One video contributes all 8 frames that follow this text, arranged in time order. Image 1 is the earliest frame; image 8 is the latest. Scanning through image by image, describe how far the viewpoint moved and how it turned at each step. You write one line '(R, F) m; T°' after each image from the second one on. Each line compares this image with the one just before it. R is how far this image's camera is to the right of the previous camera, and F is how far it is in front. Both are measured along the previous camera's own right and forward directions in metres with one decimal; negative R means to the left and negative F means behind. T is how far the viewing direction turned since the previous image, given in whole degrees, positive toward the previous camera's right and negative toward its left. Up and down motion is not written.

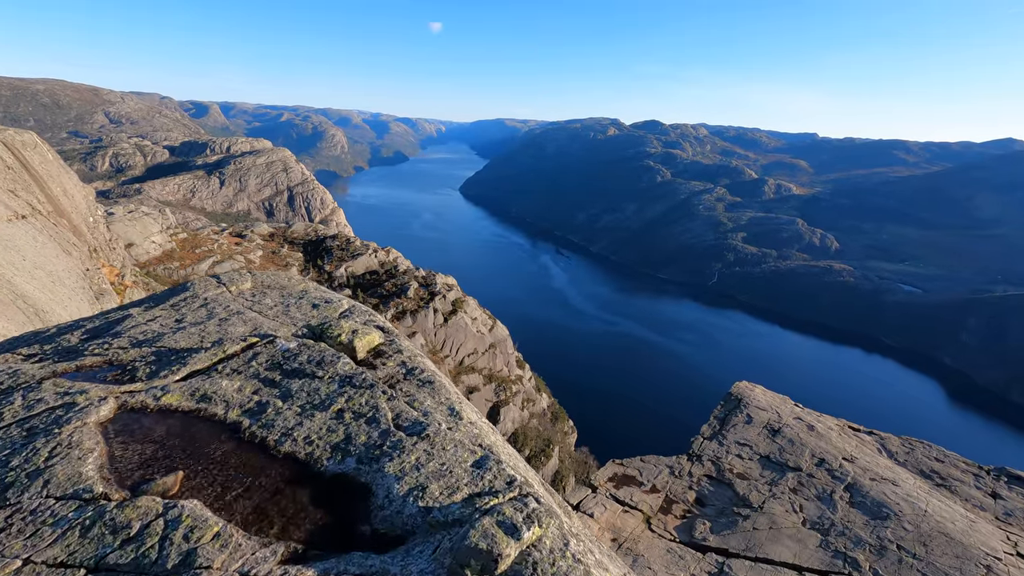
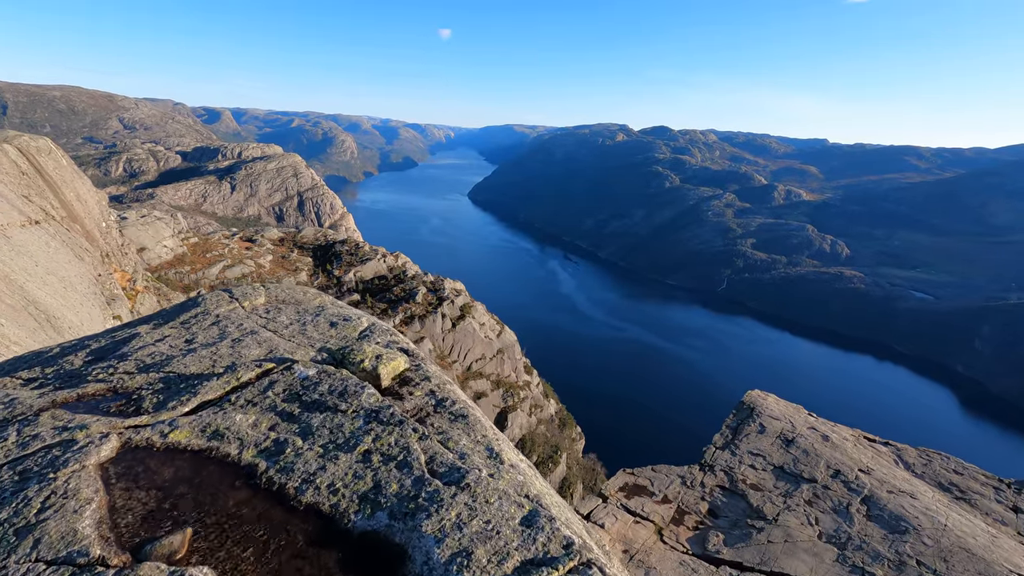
(-0.1, +0.2) m; -1°
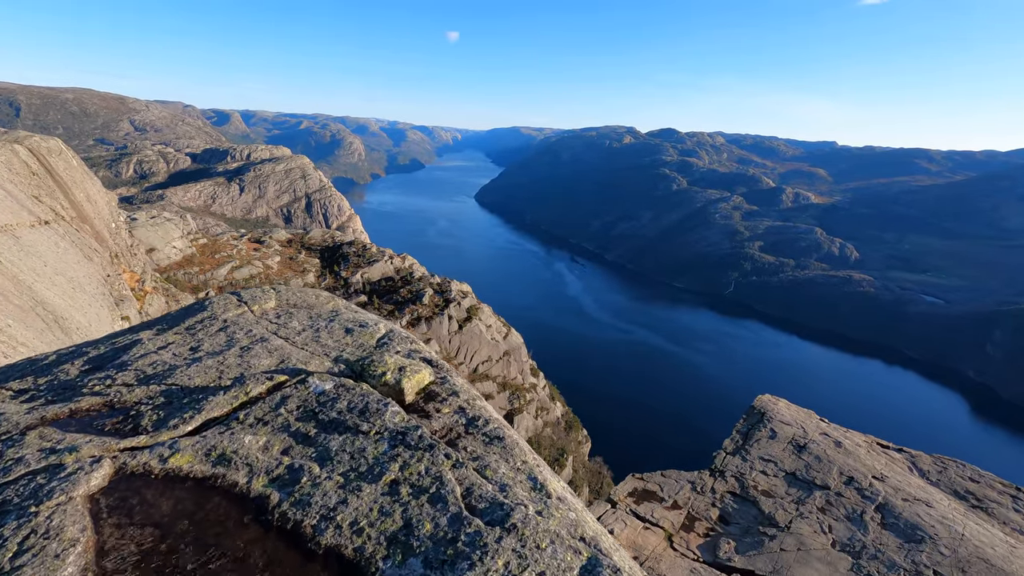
(-0.1, +0.2) m; -1°
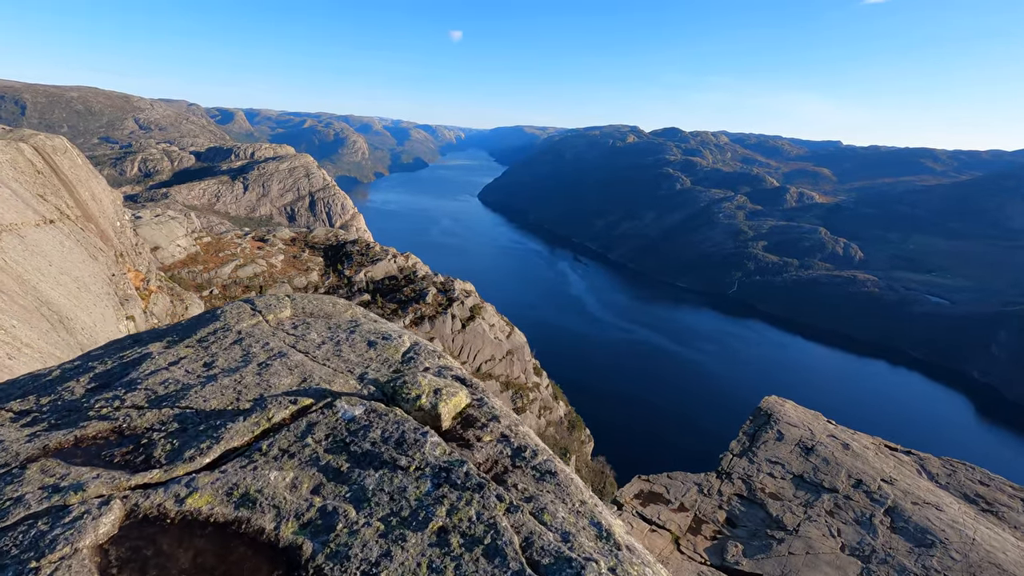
(-0.2, +0.2) m; 0°
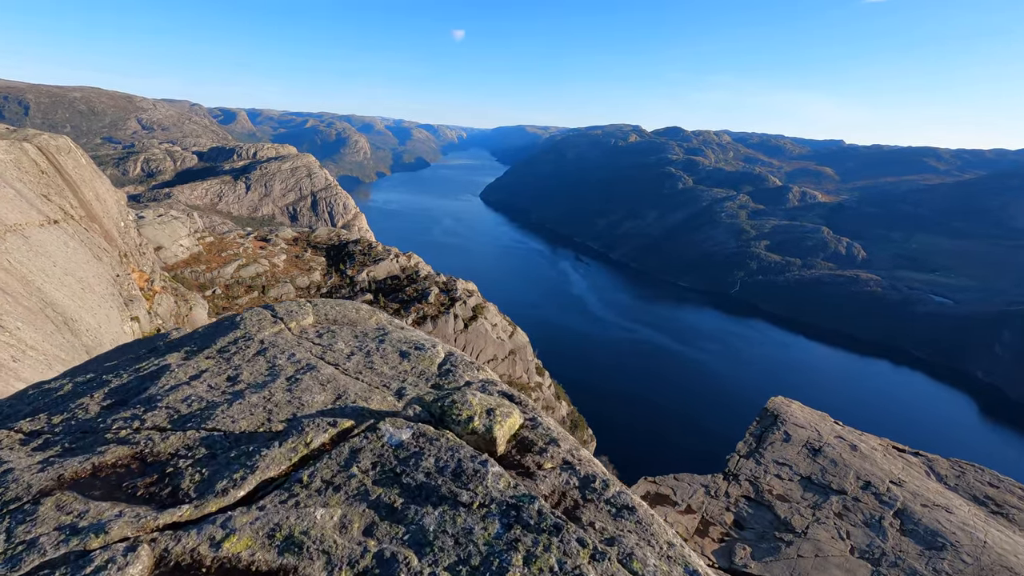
(-0.2, +0.2) m; 0°
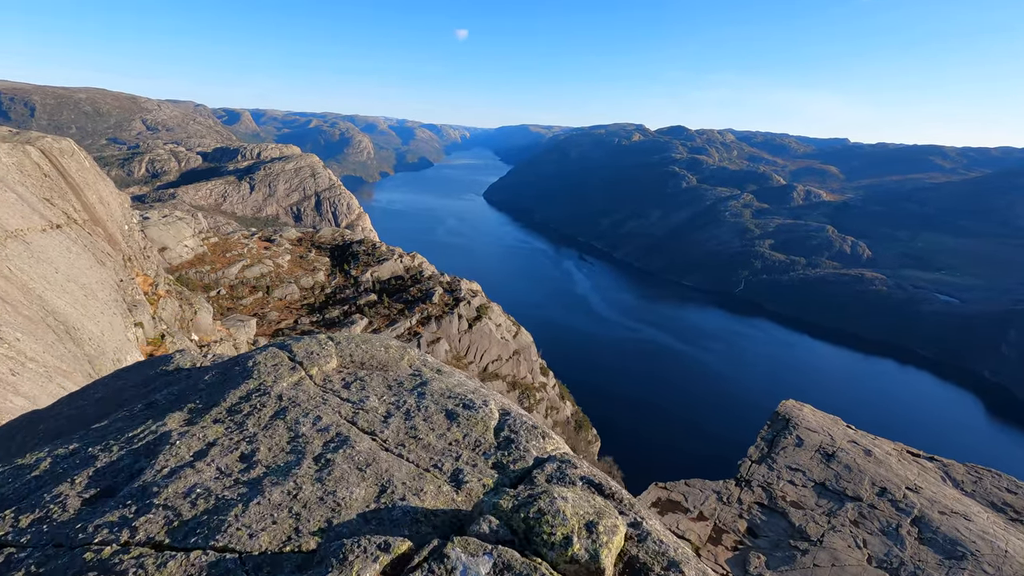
(-0.2, +0.4) m; 0°
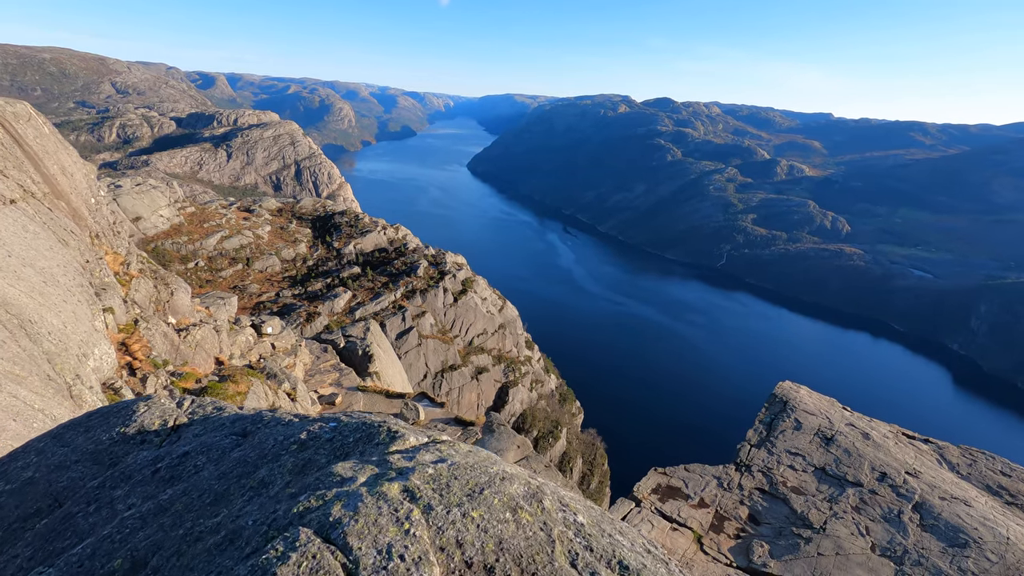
(-0.7, +1.3) m; +2°
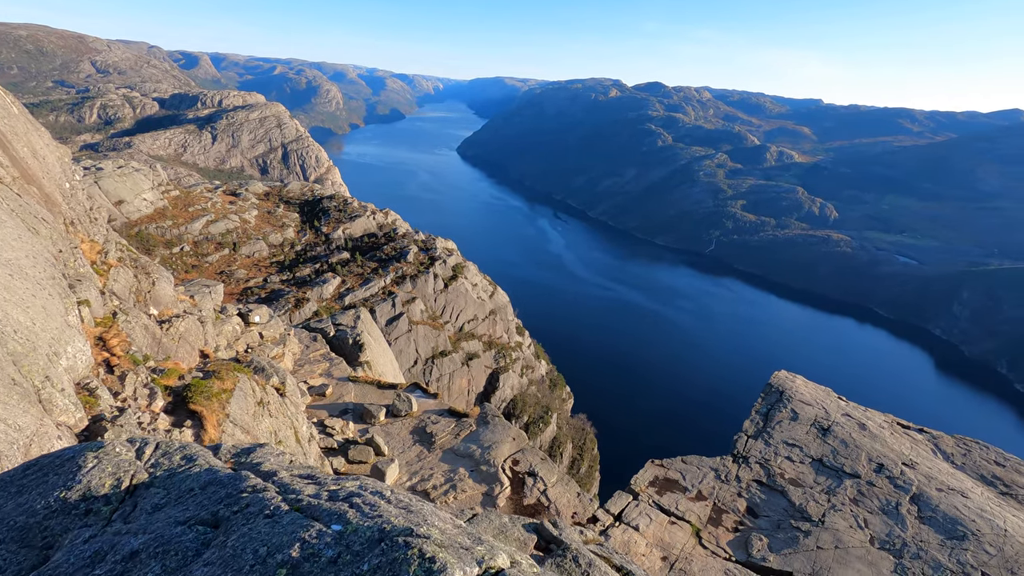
(-0.3, +0.7) m; +1°
